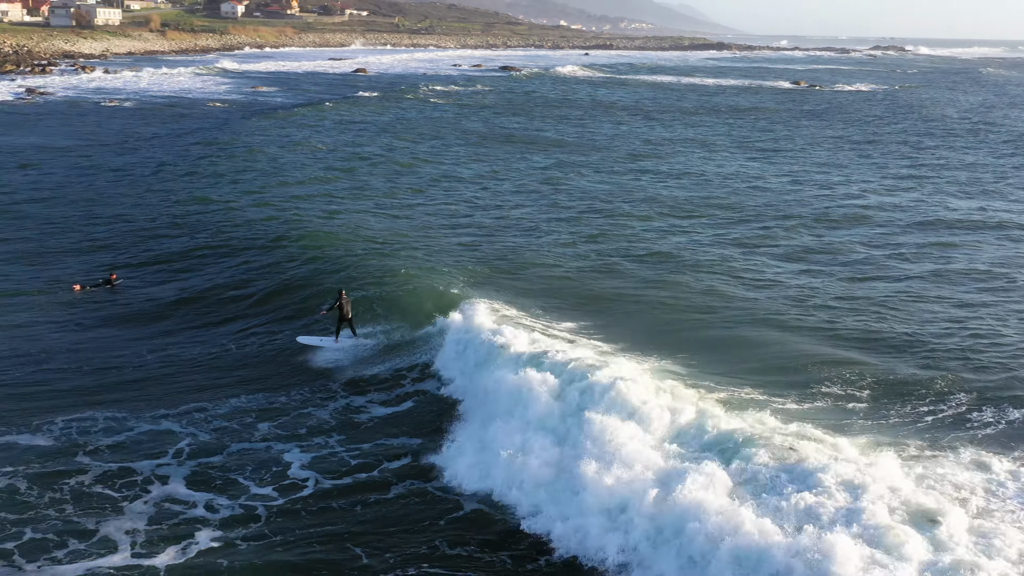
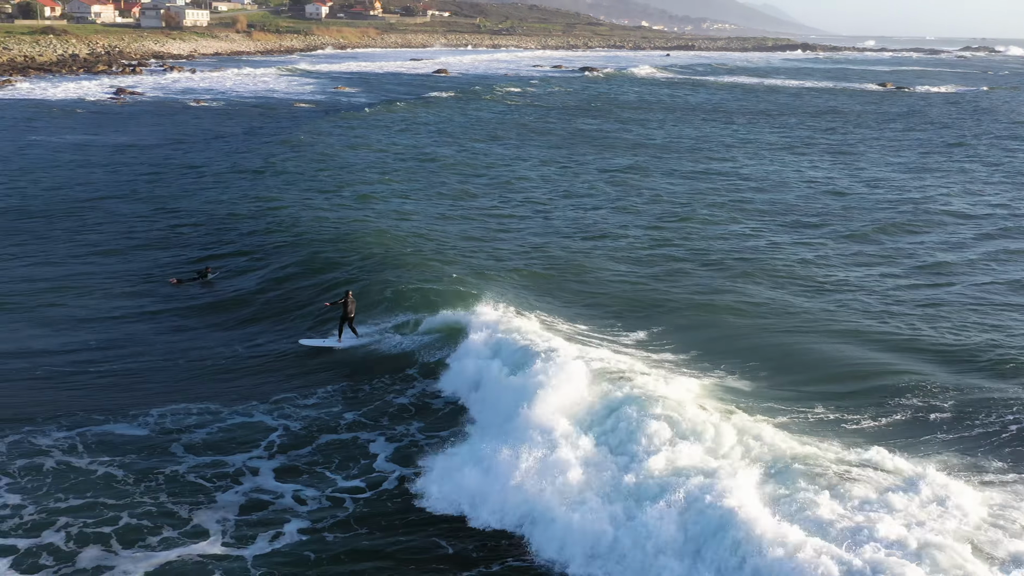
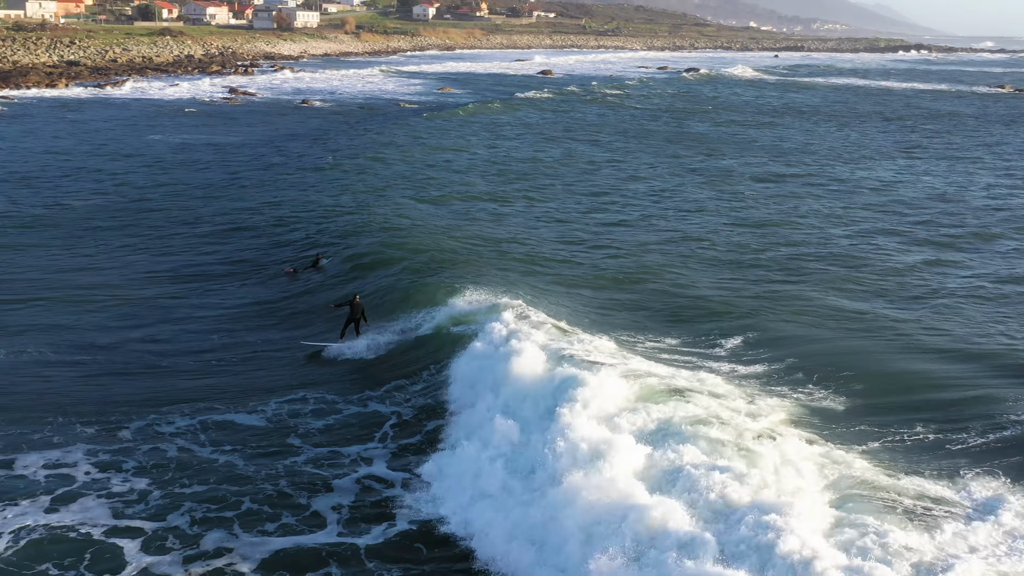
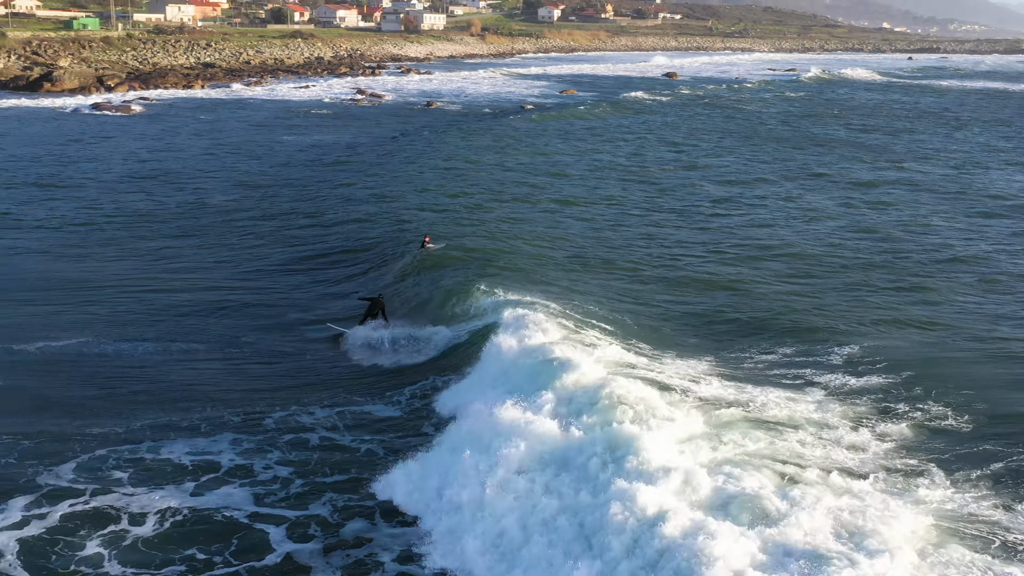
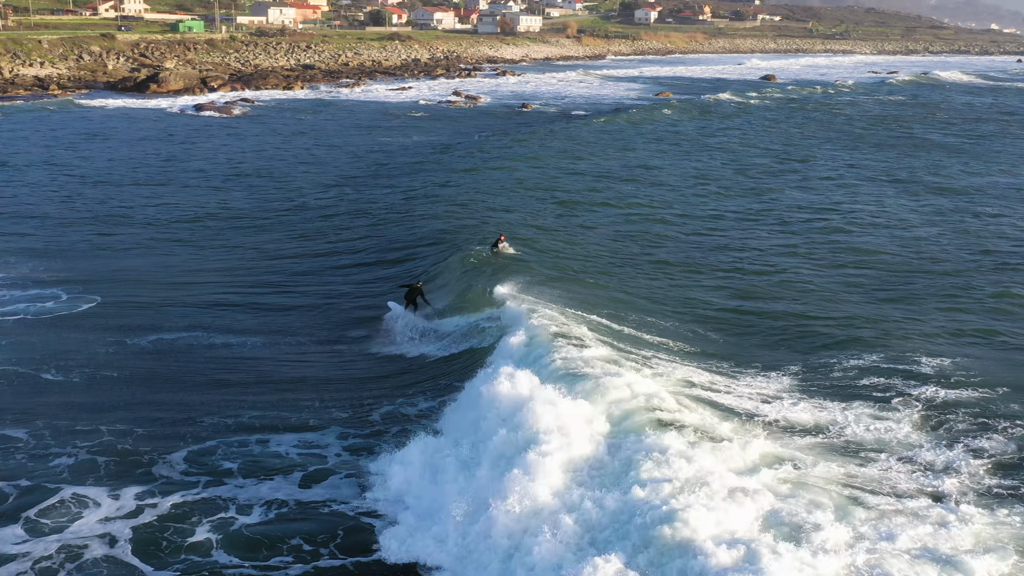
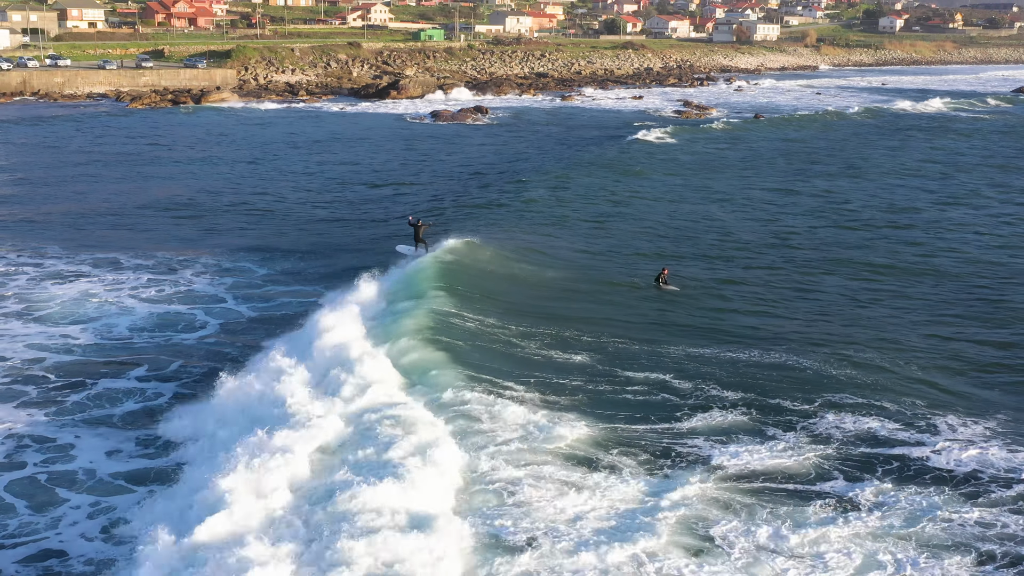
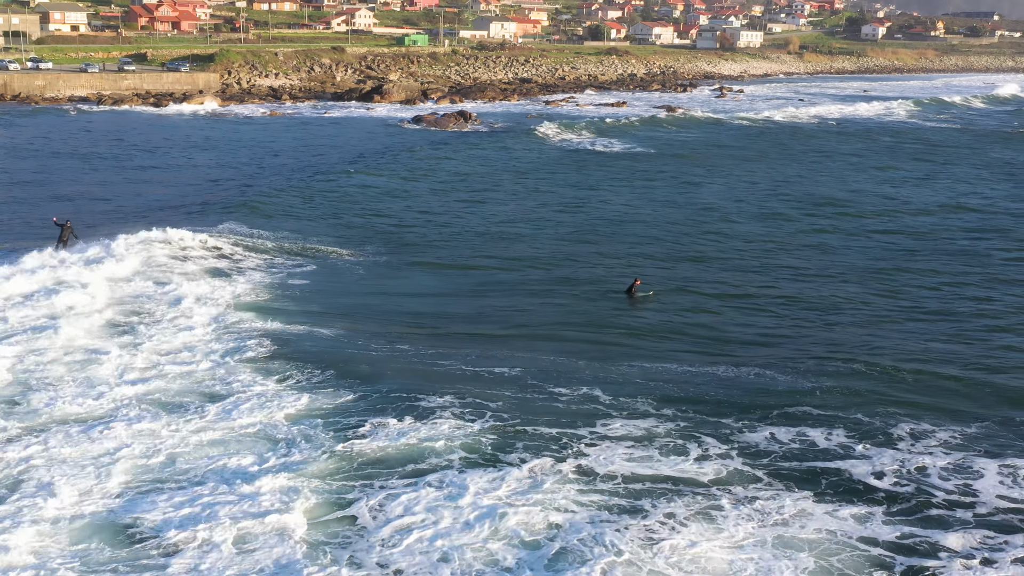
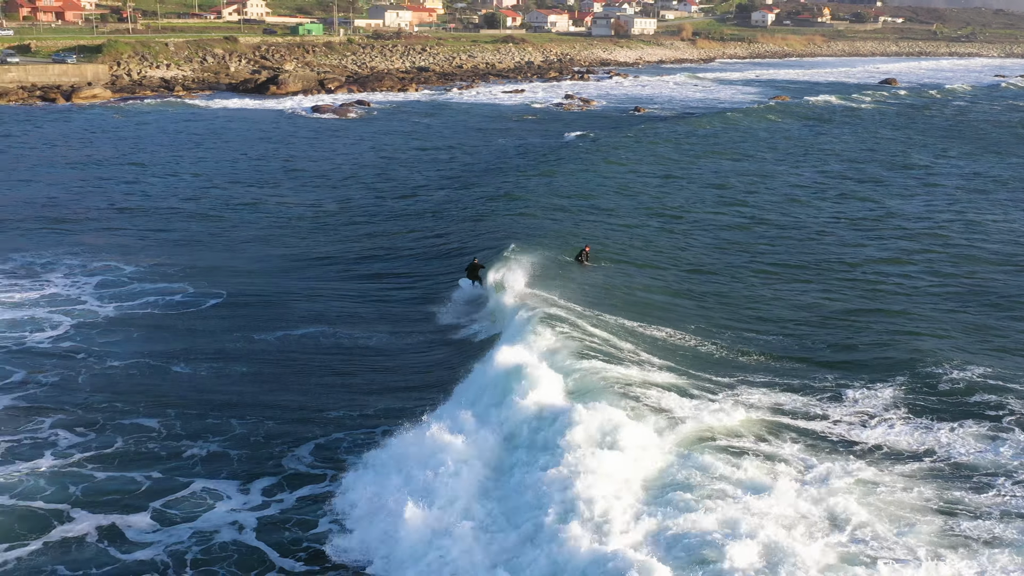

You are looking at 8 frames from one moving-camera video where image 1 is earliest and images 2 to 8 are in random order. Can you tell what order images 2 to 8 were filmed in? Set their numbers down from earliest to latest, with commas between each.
2, 3, 4, 5, 8, 6, 7
